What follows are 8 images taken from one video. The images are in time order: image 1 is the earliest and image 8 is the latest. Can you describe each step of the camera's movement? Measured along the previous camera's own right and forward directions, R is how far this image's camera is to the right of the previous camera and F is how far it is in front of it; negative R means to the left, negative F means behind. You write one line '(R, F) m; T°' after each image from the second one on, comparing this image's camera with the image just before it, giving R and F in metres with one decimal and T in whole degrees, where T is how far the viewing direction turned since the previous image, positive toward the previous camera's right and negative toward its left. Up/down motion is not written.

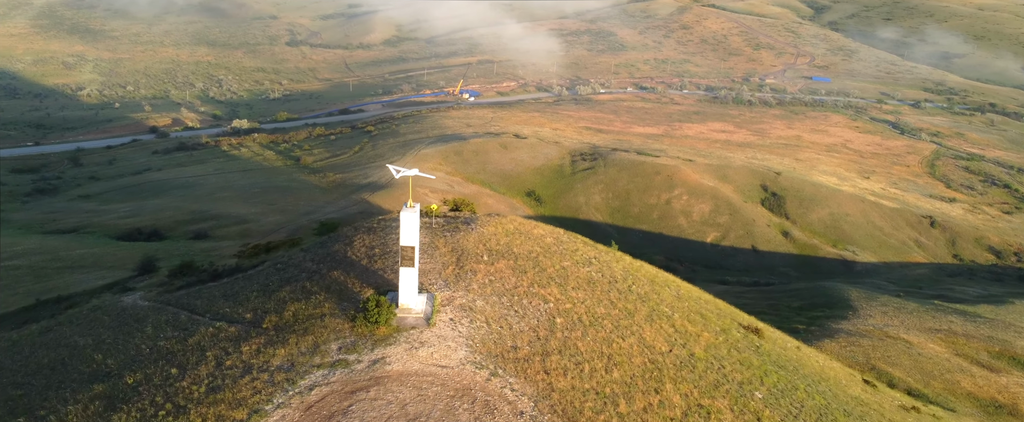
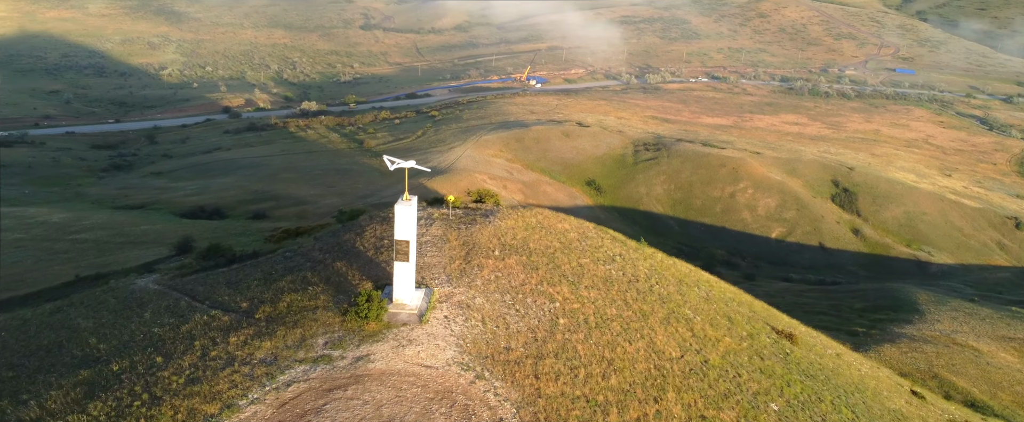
(+1.1, +0.7) m; -3°
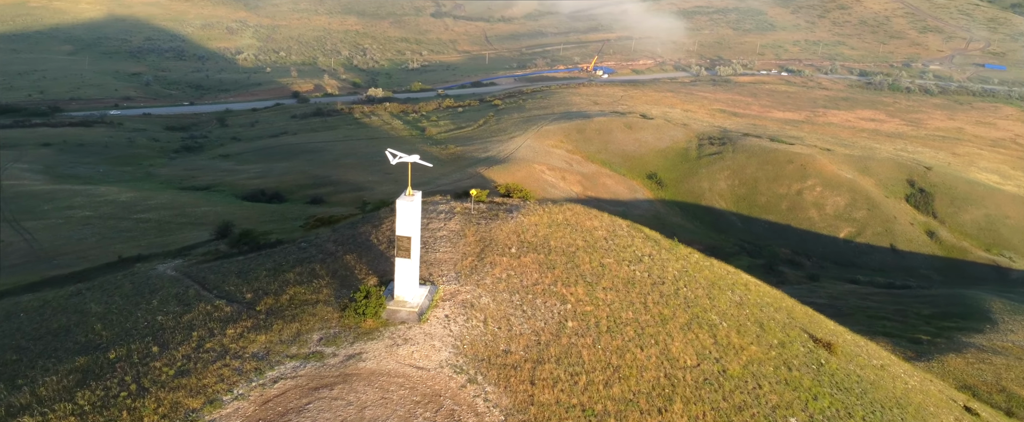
(+0.9, +0.6) m; -4°
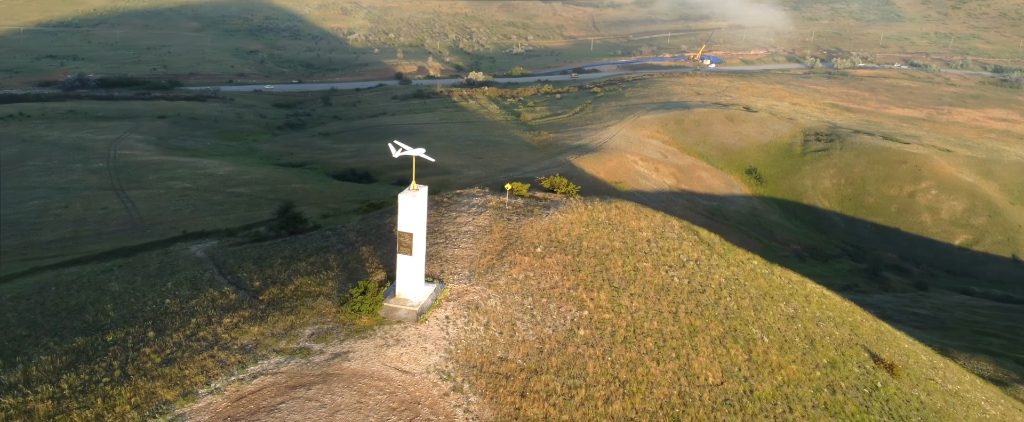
(+1.5, +0.9) m; -5°
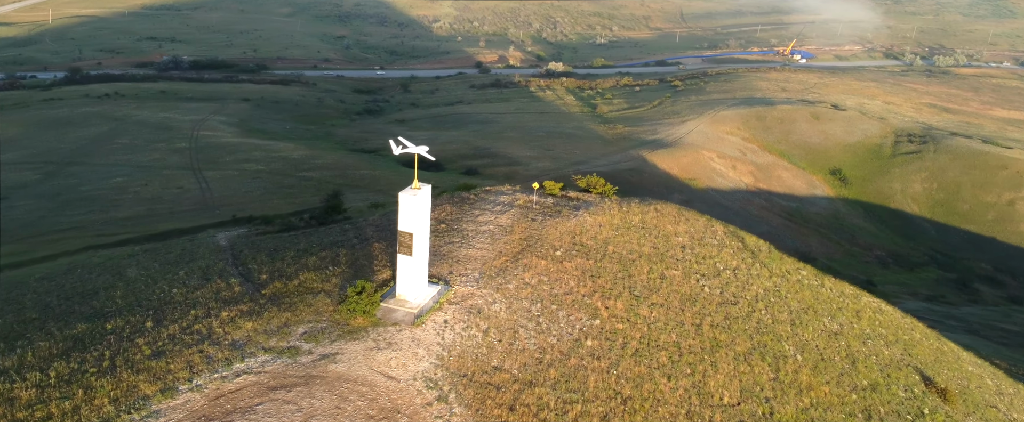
(+1.2, +0.6) m; -4°
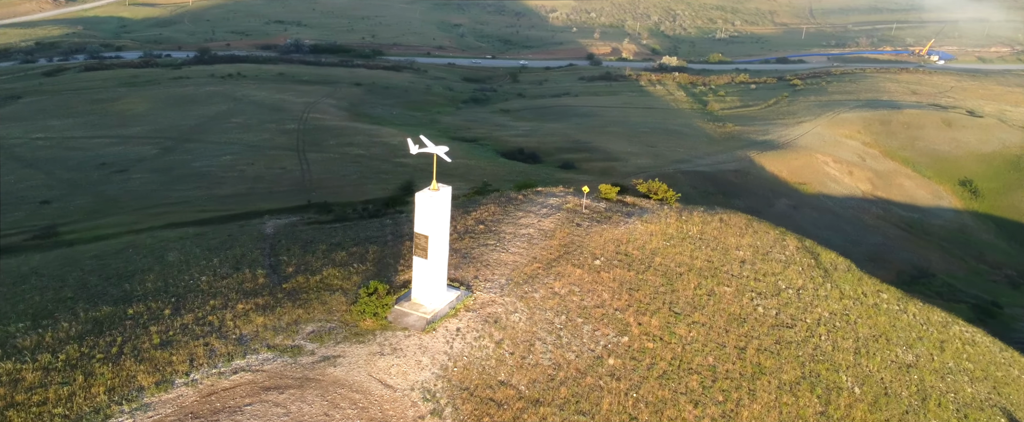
(+1.3, +0.8) m; -6°
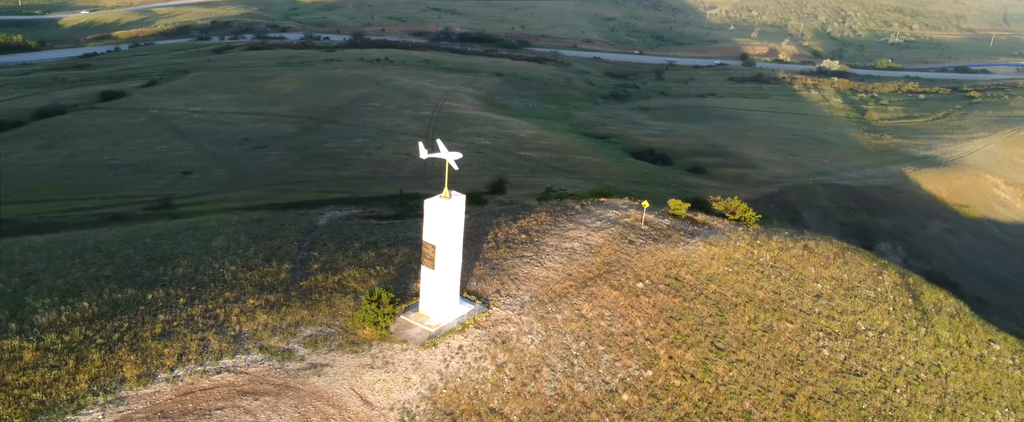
(+1.9, +1.0) m; -8°
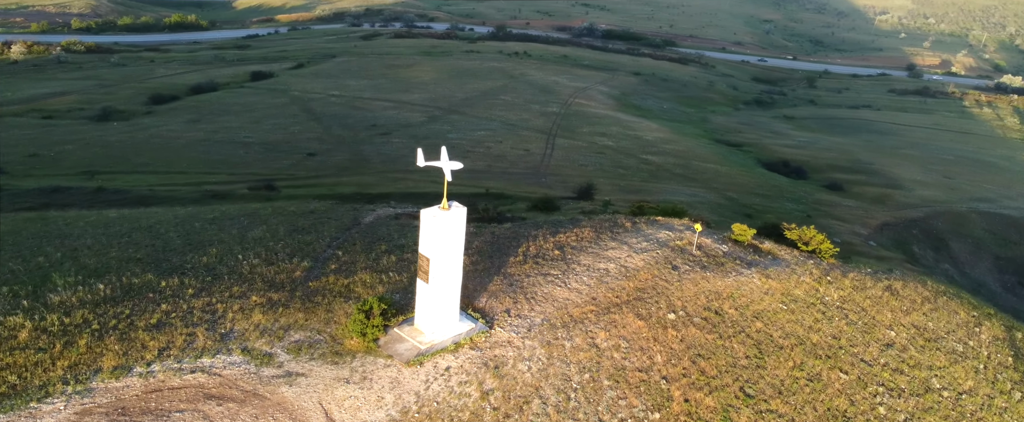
(+2.1, +0.8) m; -8°
